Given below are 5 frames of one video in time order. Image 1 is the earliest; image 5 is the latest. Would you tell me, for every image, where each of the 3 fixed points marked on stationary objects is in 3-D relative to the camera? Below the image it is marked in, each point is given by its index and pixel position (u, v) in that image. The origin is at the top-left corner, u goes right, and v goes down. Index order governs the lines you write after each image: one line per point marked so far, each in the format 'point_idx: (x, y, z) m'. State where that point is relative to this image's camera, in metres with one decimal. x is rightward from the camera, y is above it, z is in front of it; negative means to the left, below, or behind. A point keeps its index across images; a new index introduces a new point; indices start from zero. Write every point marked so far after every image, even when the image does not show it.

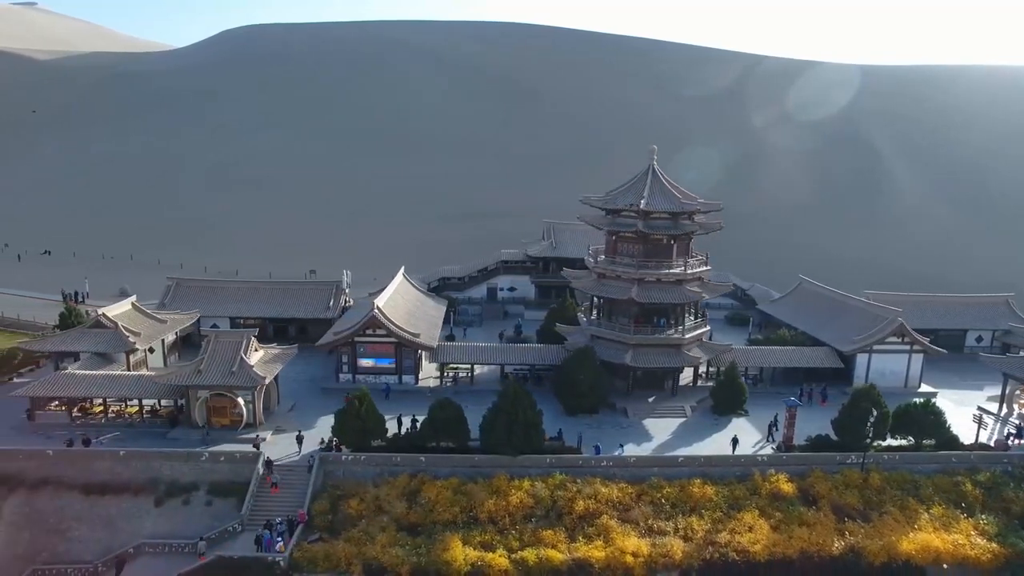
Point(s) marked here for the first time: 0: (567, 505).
0: (+1.6, -6.2, +19.5) m
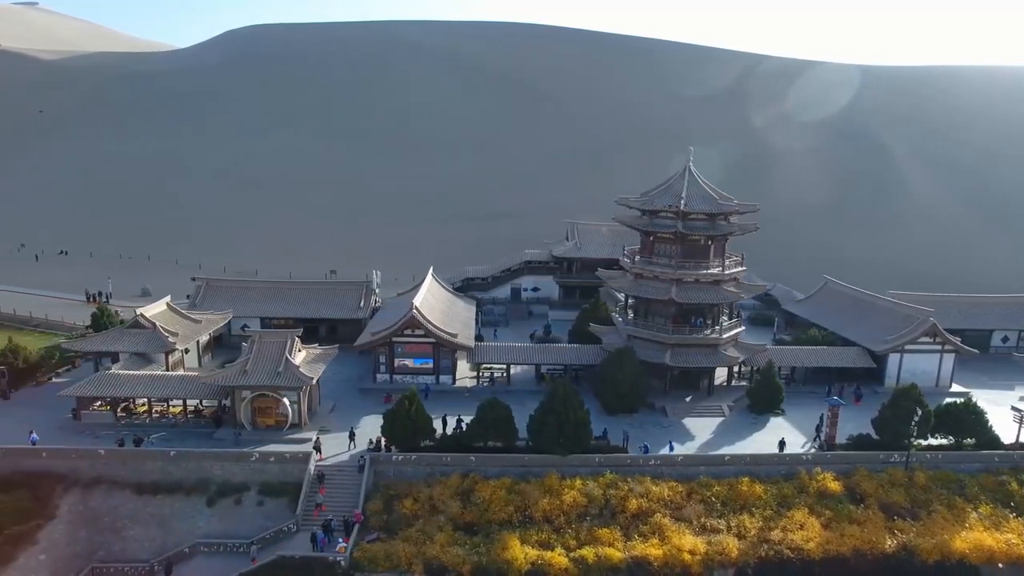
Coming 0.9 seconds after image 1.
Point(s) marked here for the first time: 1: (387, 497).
0: (+3.1, -6.2, +19.7) m
1: (-3.6, -6.0, +19.6) m
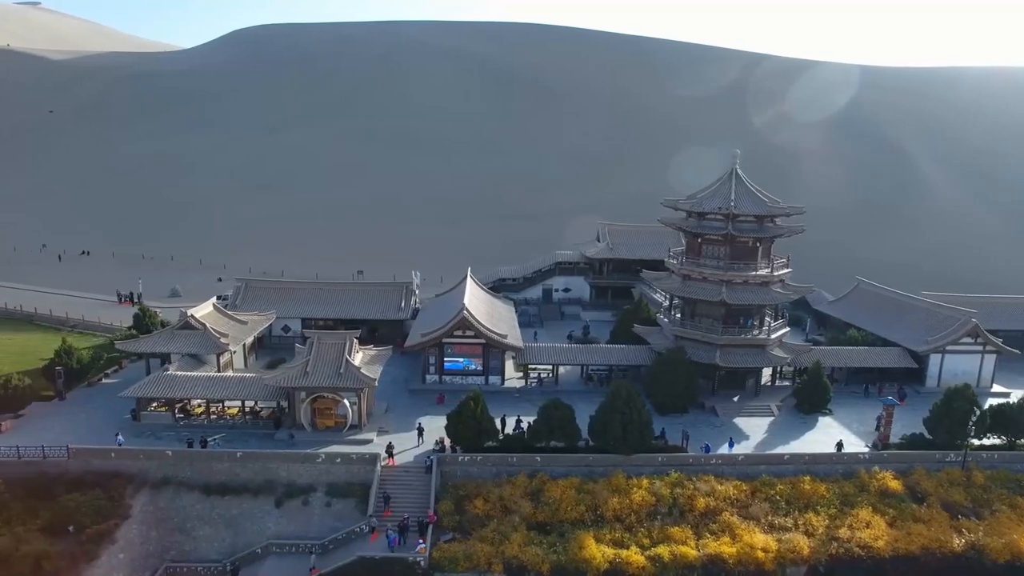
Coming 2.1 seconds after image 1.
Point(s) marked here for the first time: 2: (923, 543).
0: (+5.1, -6.3, +19.9) m
1: (-1.6, -6.1, +19.8) m
2: (+11.3, -7.0, +18.7) m
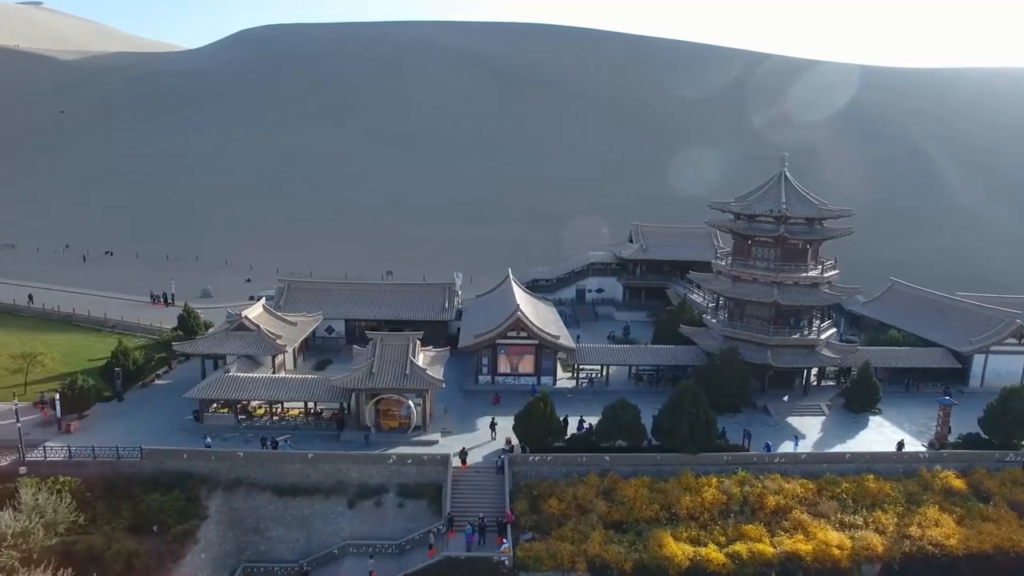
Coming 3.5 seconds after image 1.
0: (+7.3, -6.3, +20.1) m
1: (+0.6, -6.1, +20.0) m
2: (+13.5, -7.1, +19.0) m
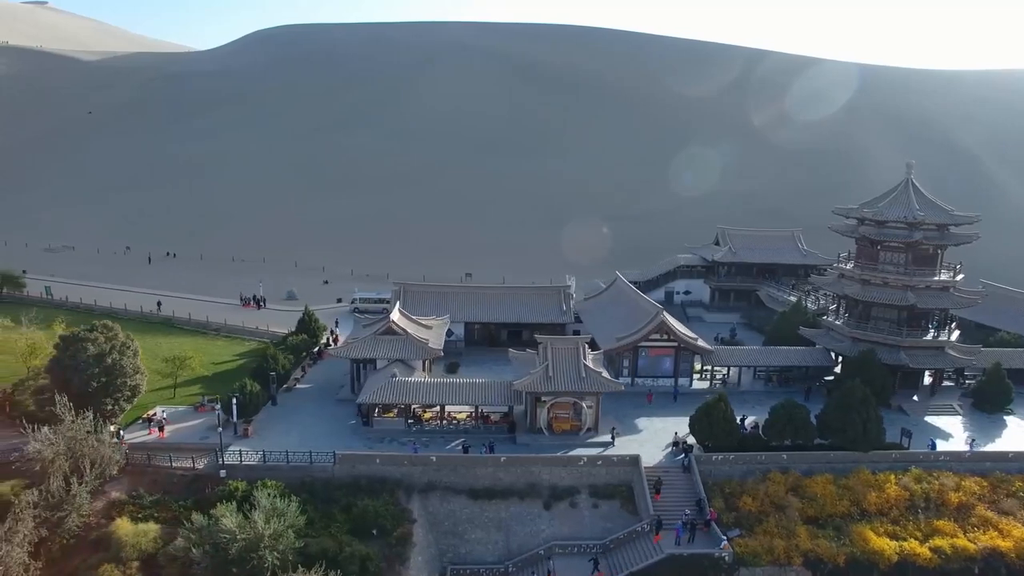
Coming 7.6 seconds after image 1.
0: (+13.1, -6.4, +20.7) m
1: (+6.4, -6.3, +20.5) m
2: (+19.3, -7.2, +19.7) m
